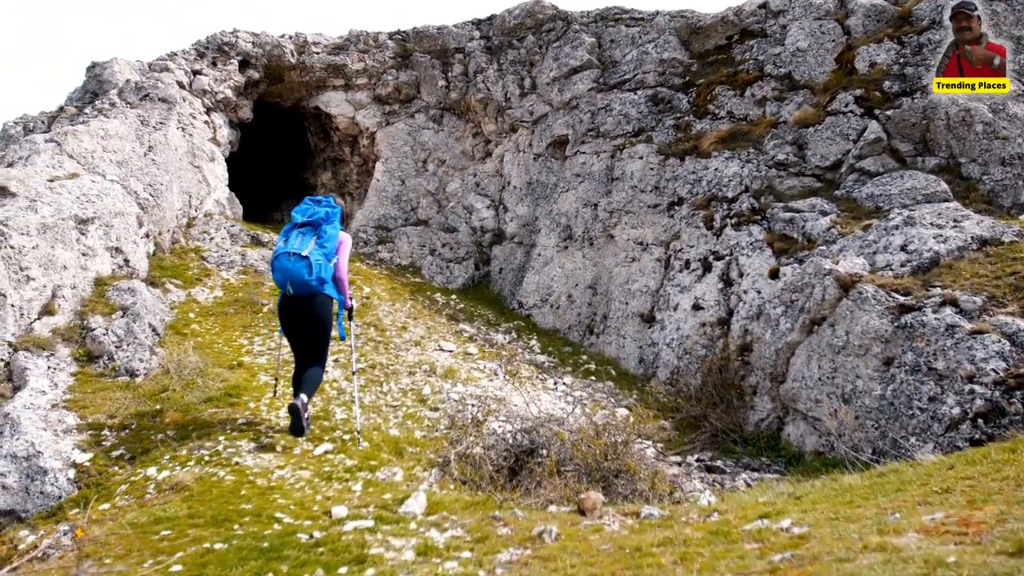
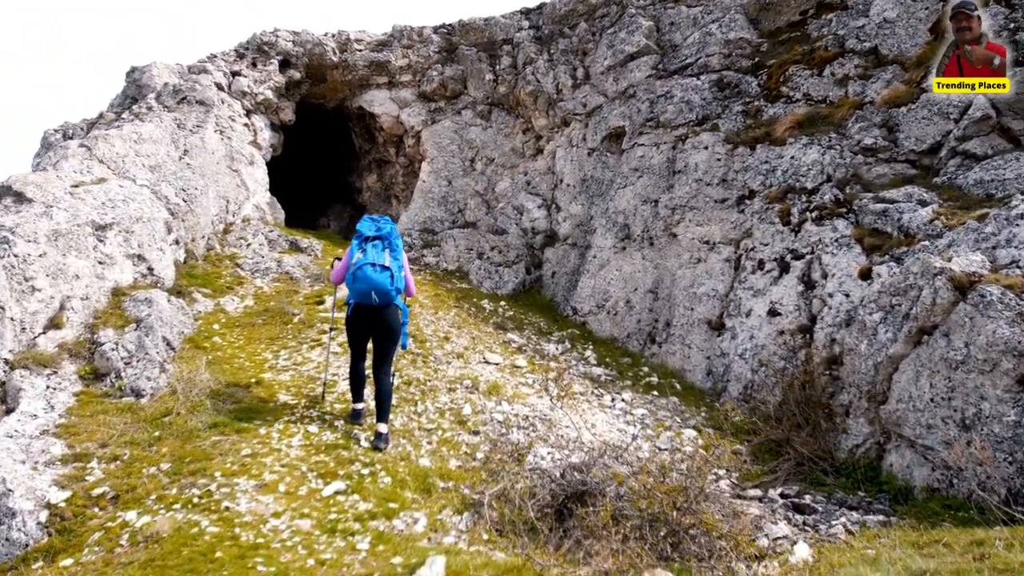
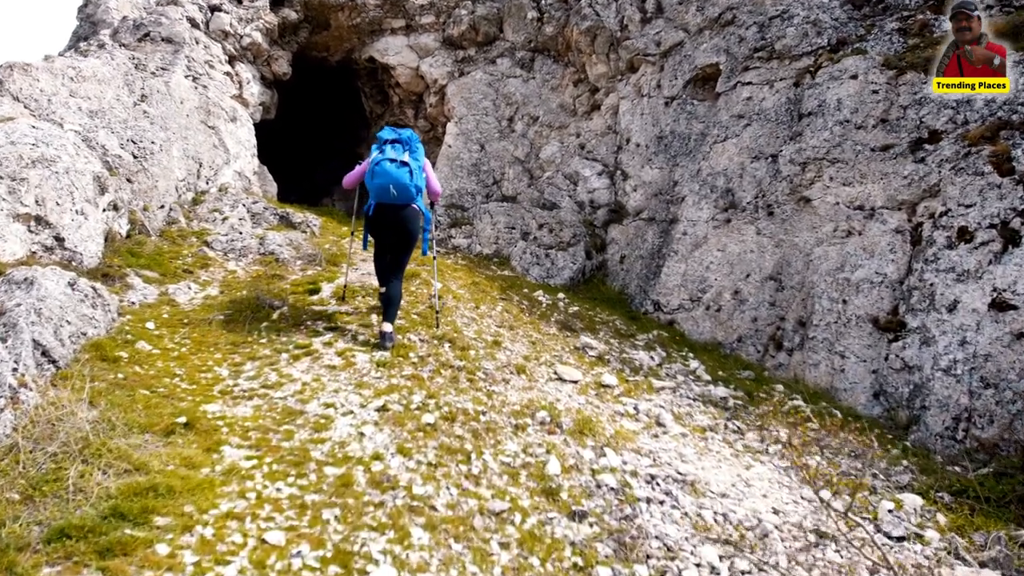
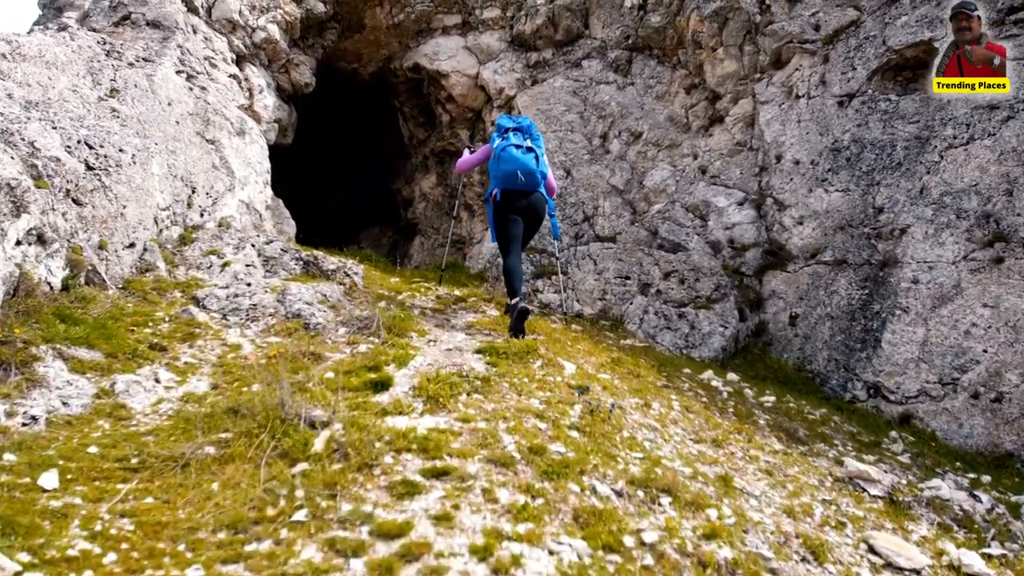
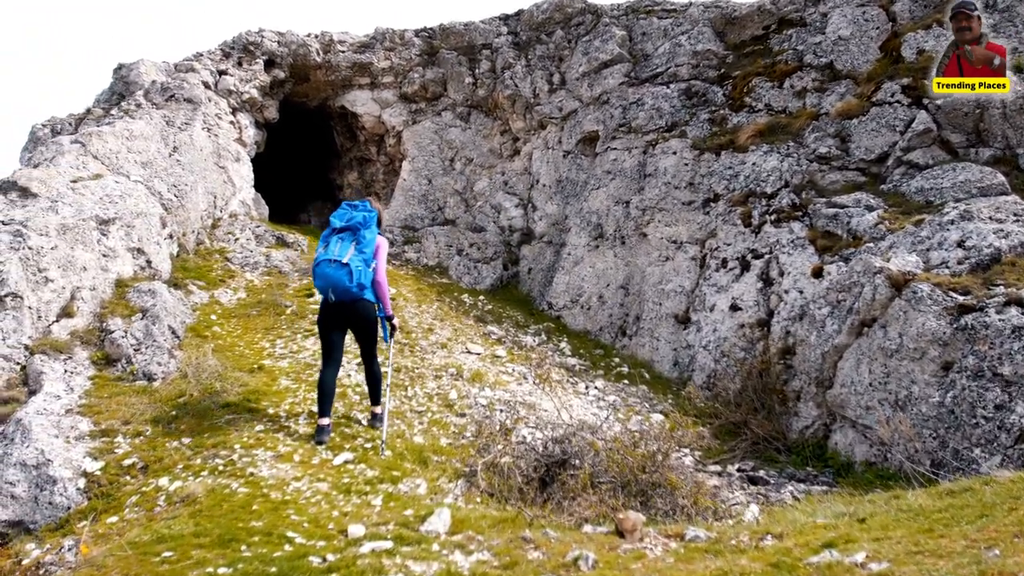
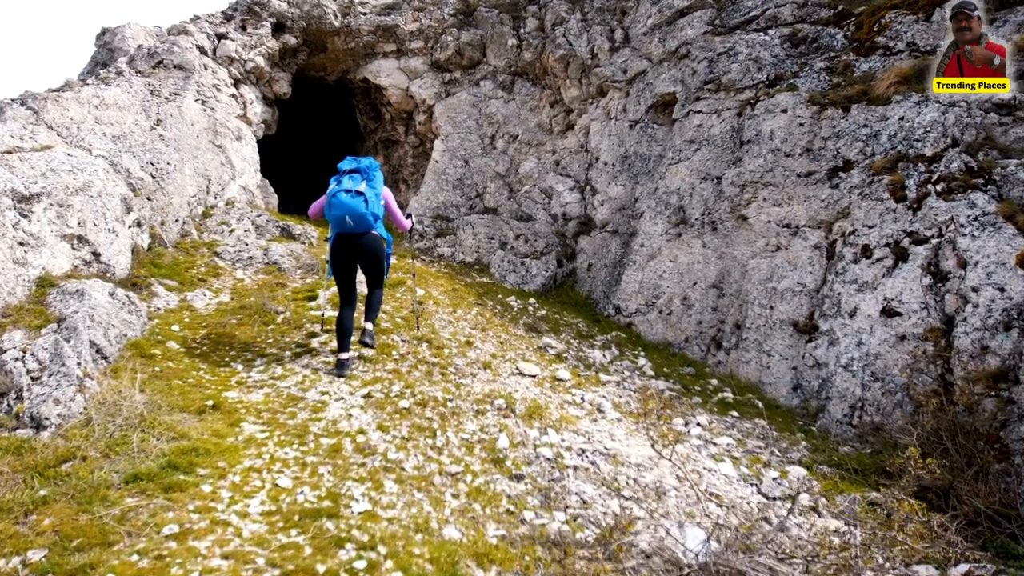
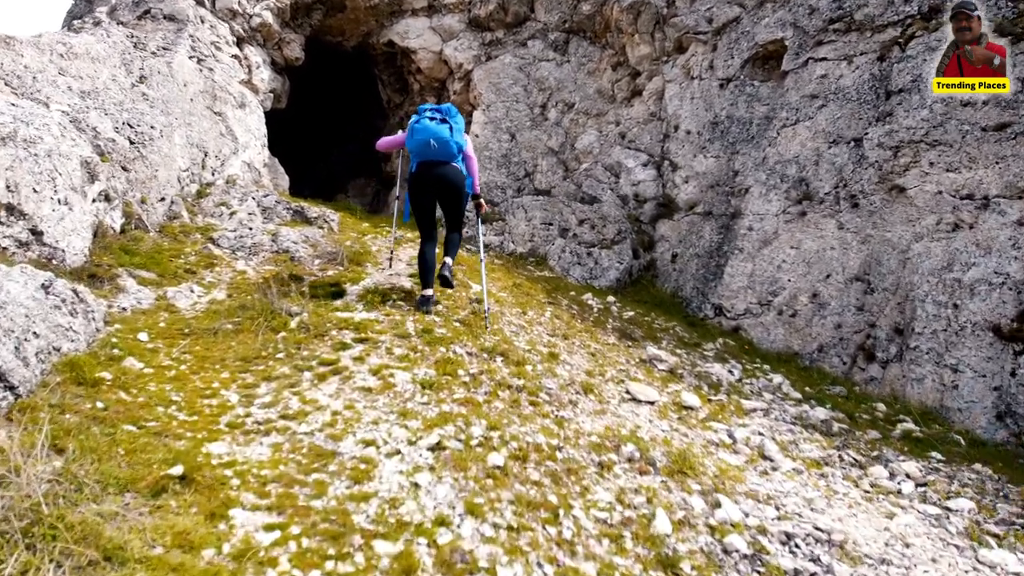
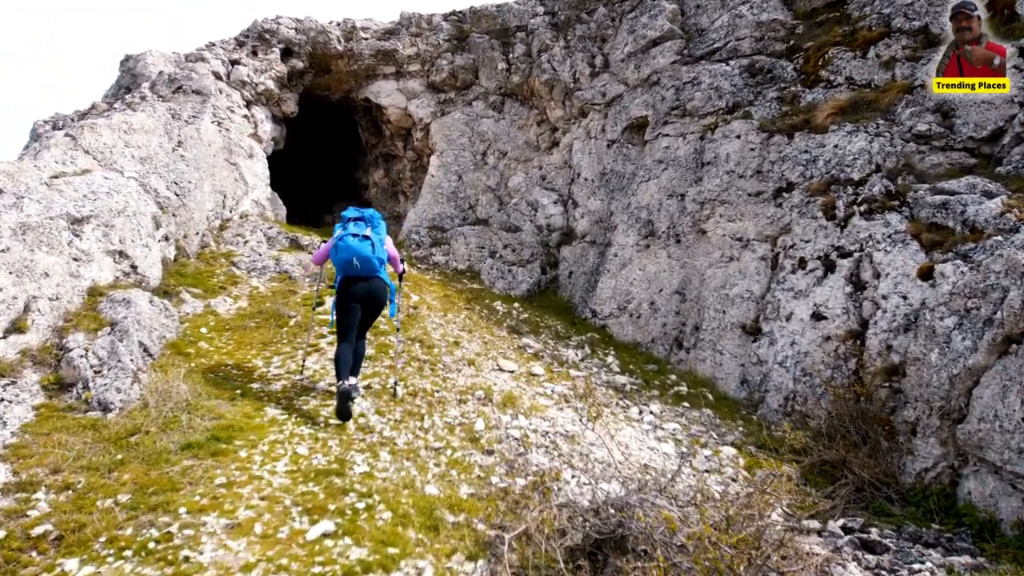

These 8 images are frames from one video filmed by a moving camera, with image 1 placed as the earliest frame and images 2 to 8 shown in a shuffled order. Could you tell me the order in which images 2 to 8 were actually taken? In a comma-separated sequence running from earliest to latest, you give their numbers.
5, 2, 8, 6, 3, 7, 4
